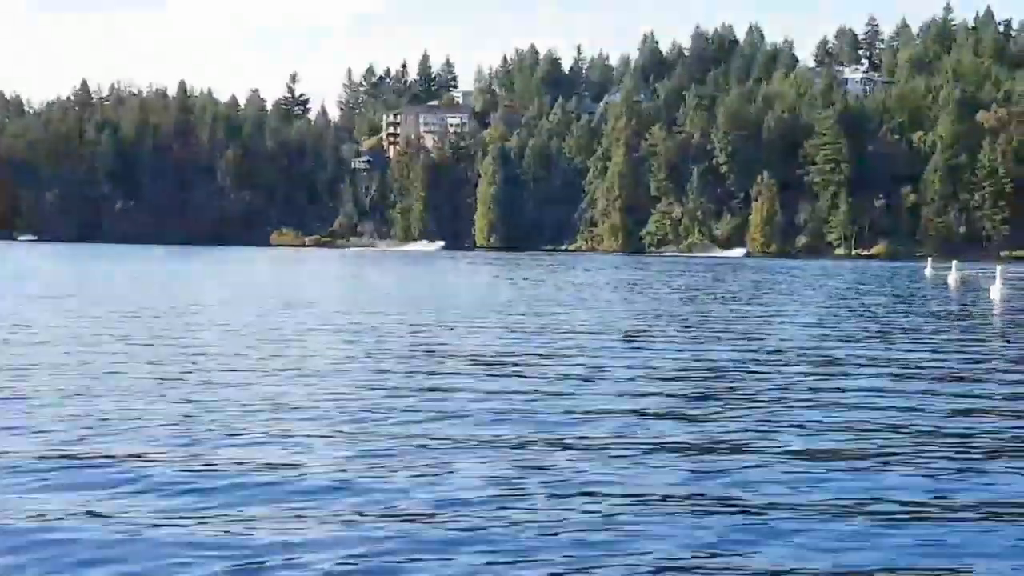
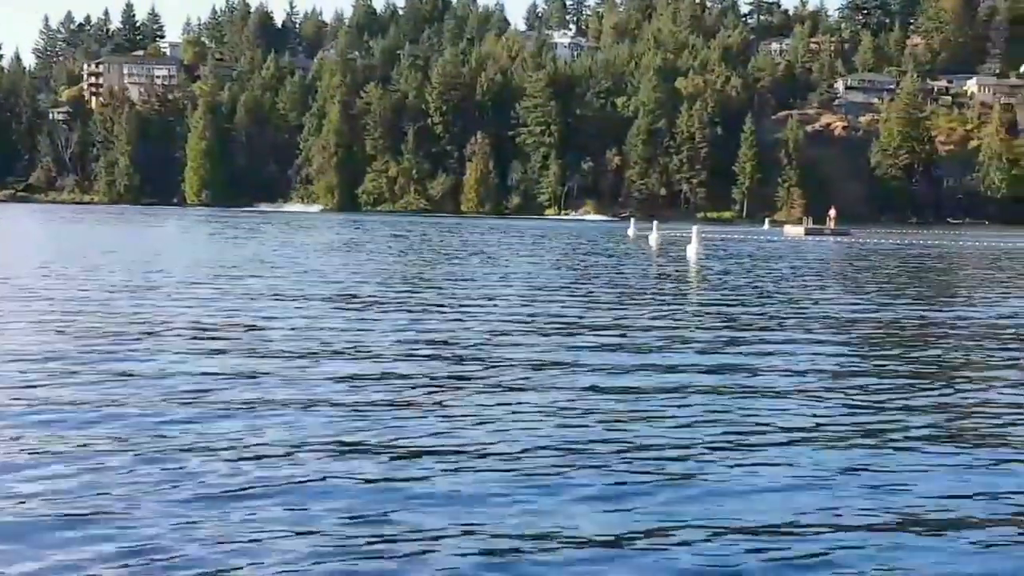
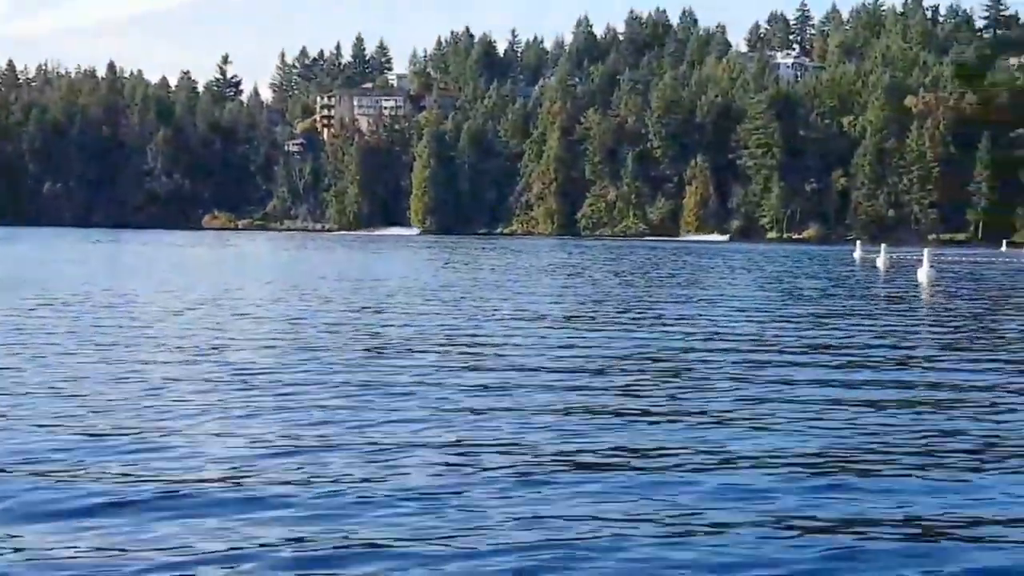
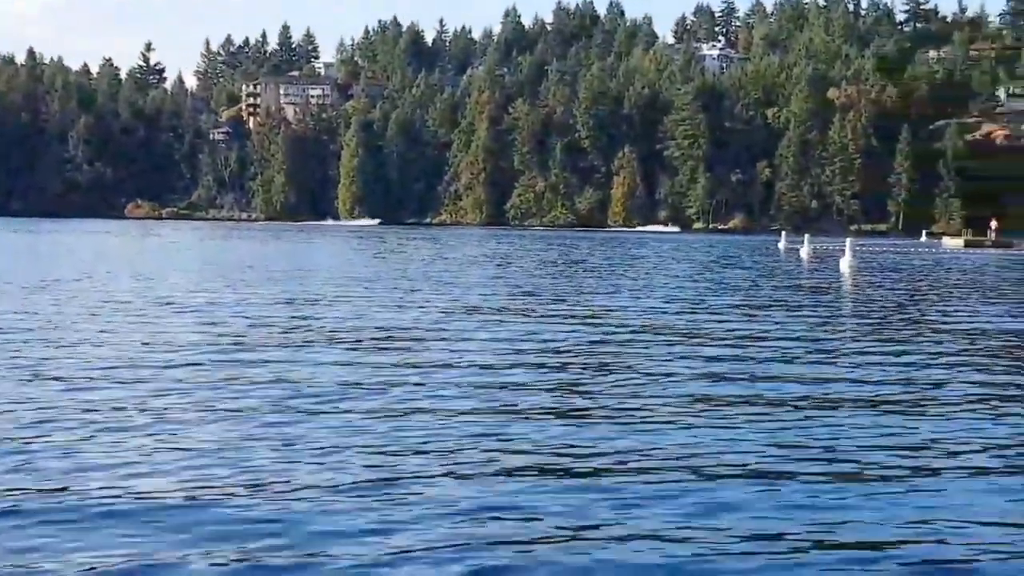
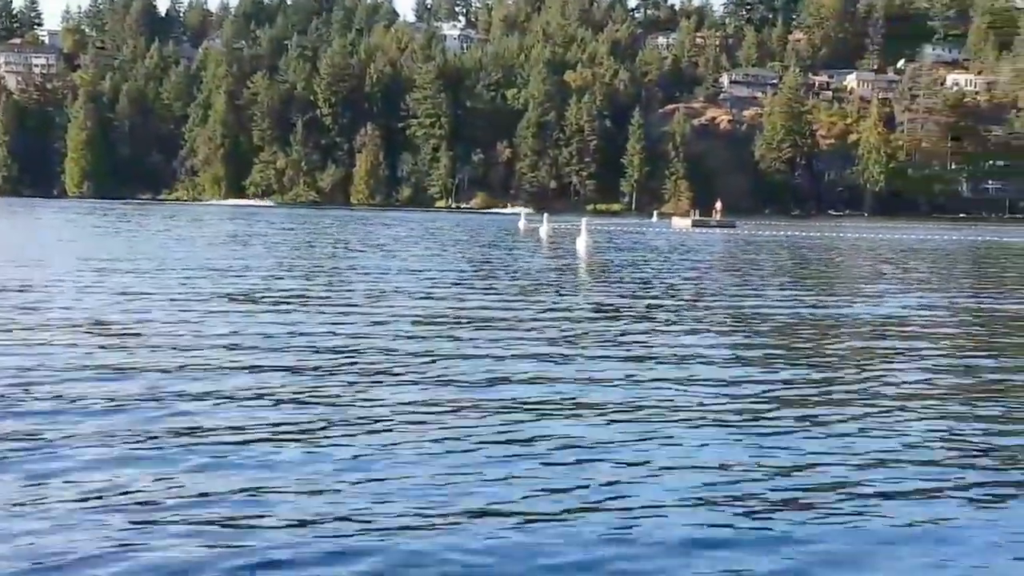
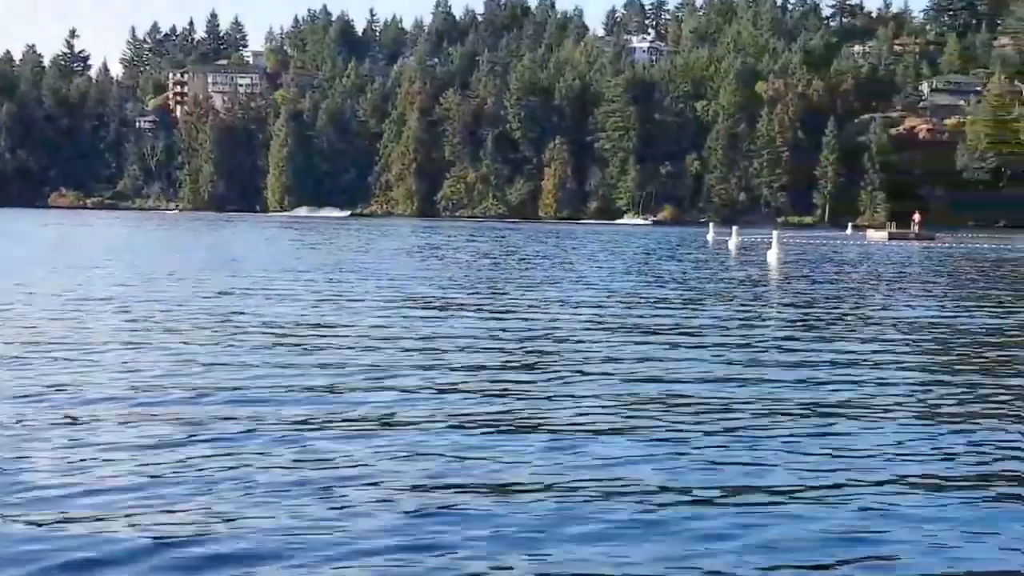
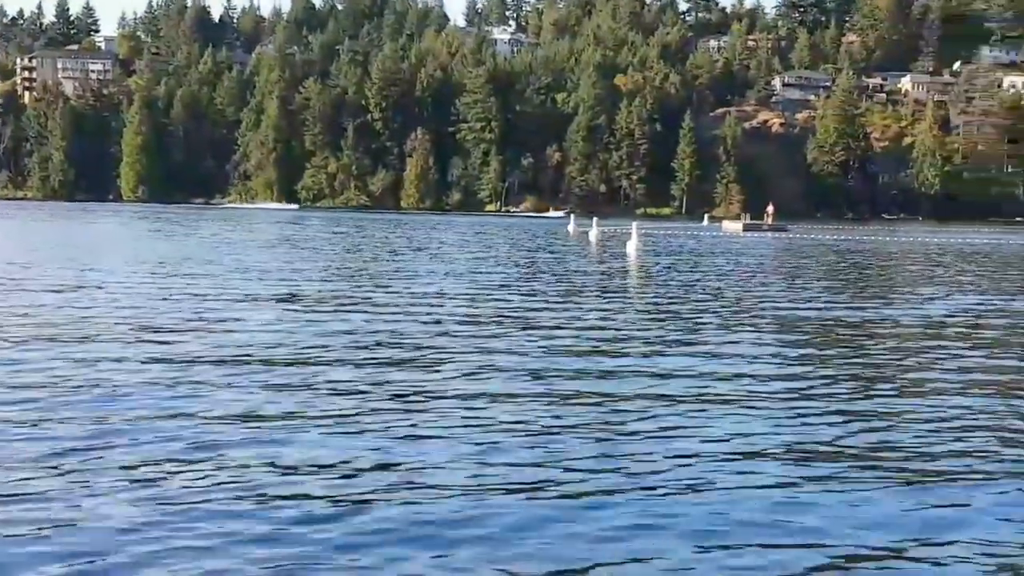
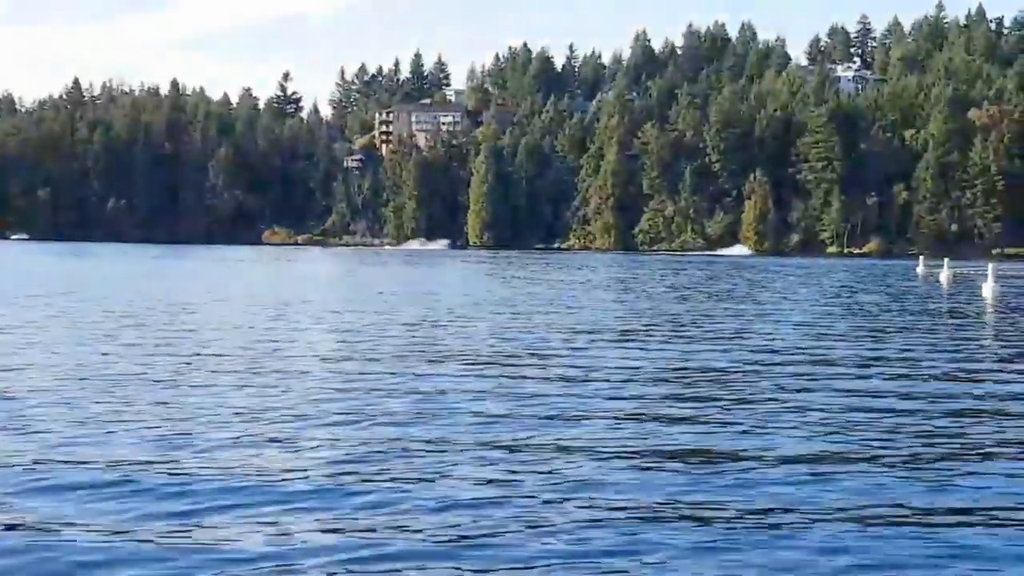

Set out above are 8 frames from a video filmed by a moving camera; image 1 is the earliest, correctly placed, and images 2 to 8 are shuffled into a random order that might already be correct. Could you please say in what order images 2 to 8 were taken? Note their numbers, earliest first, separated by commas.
8, 3, 4, 6, 2, 7, 5
